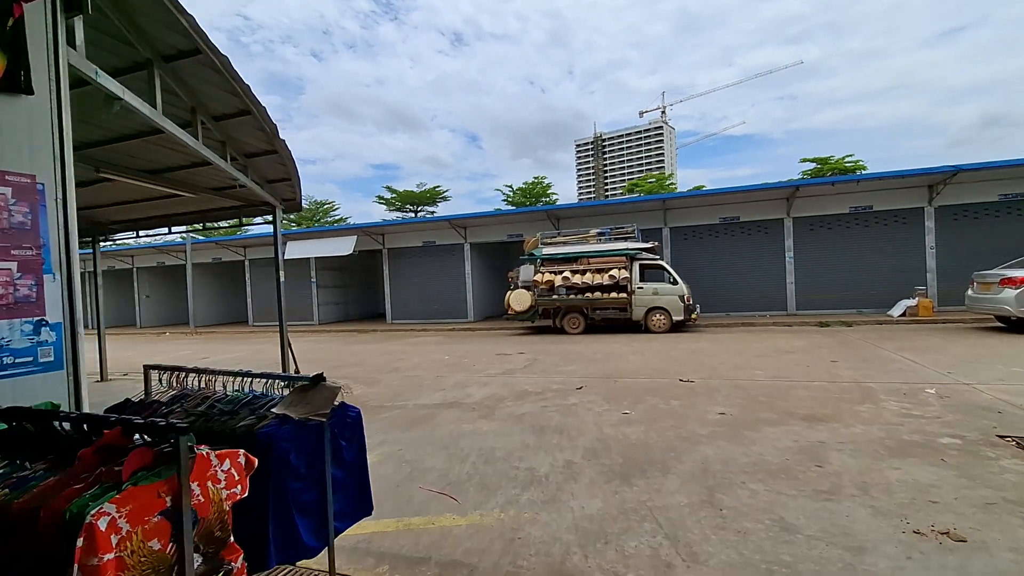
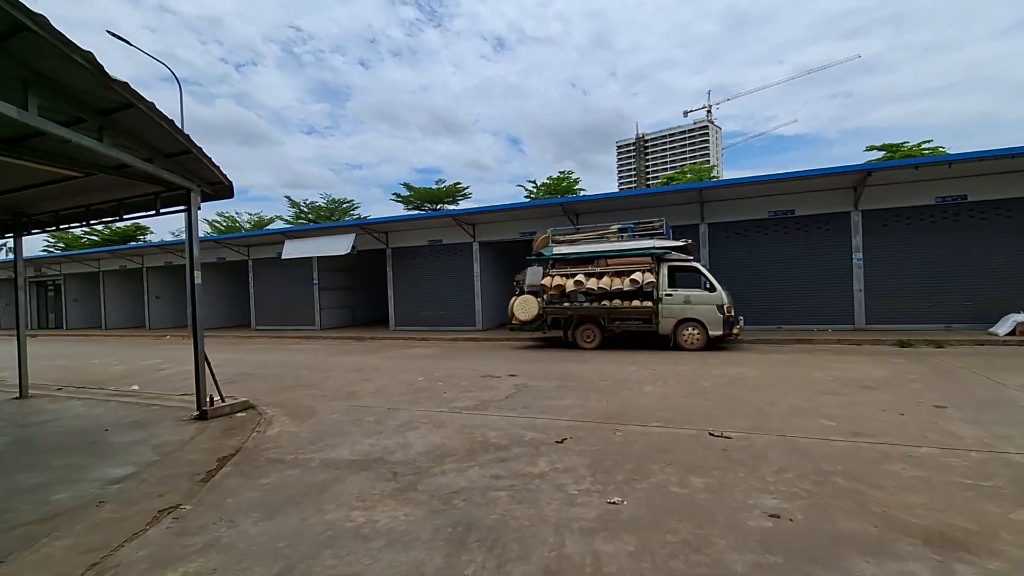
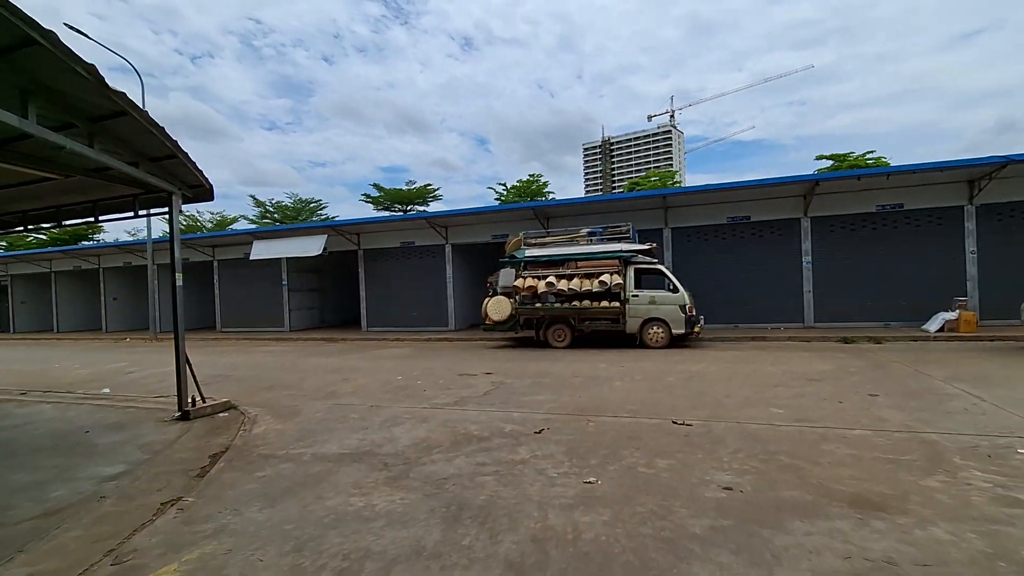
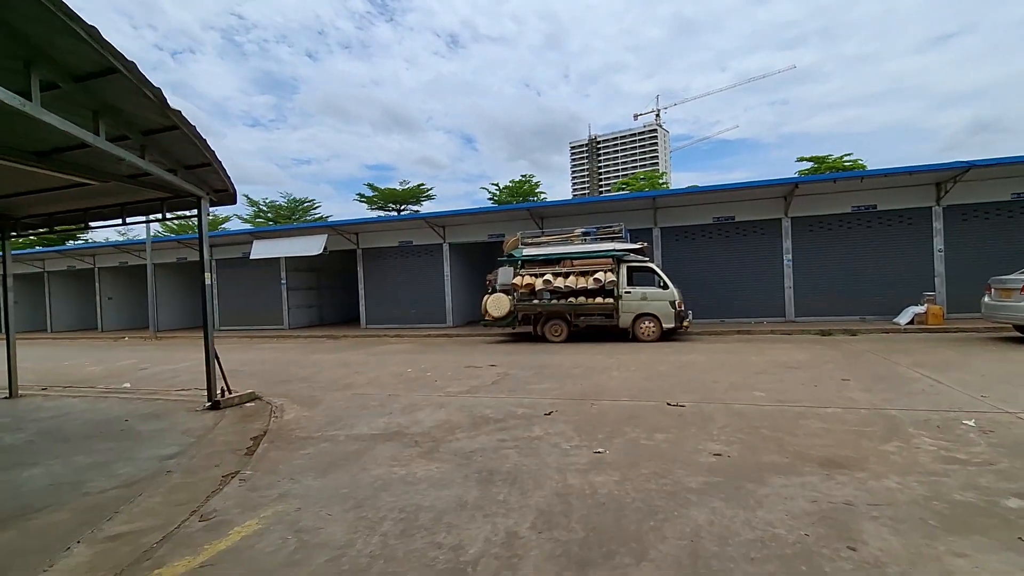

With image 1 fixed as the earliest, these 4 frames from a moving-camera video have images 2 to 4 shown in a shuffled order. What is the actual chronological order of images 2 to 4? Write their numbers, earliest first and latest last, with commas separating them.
4, 3, 2
